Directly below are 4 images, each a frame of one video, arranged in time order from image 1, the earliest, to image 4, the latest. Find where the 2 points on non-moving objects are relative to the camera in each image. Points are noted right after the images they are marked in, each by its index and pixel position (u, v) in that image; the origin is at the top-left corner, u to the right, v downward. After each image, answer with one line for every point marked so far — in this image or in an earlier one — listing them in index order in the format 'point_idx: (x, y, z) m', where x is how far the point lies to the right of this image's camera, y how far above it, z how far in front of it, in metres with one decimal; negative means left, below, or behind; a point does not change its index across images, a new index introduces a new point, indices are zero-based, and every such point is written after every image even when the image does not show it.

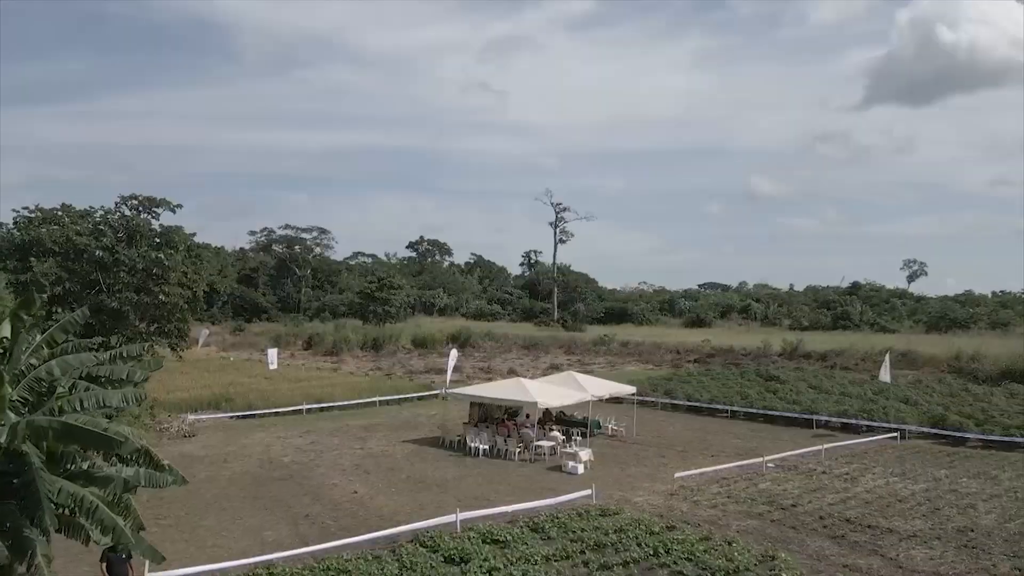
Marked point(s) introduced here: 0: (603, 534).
0: (+1.5, -4.1, +12.0) m
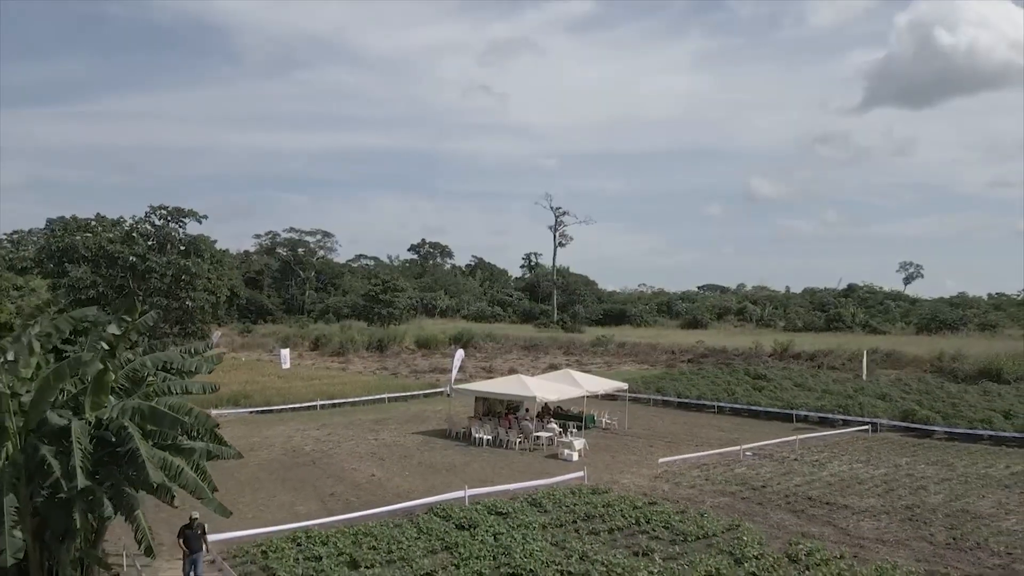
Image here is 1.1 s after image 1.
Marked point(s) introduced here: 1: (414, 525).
0: (+1.5, -4.2, +13.8) m
1: (-1.7, -4.2, +12.7) m
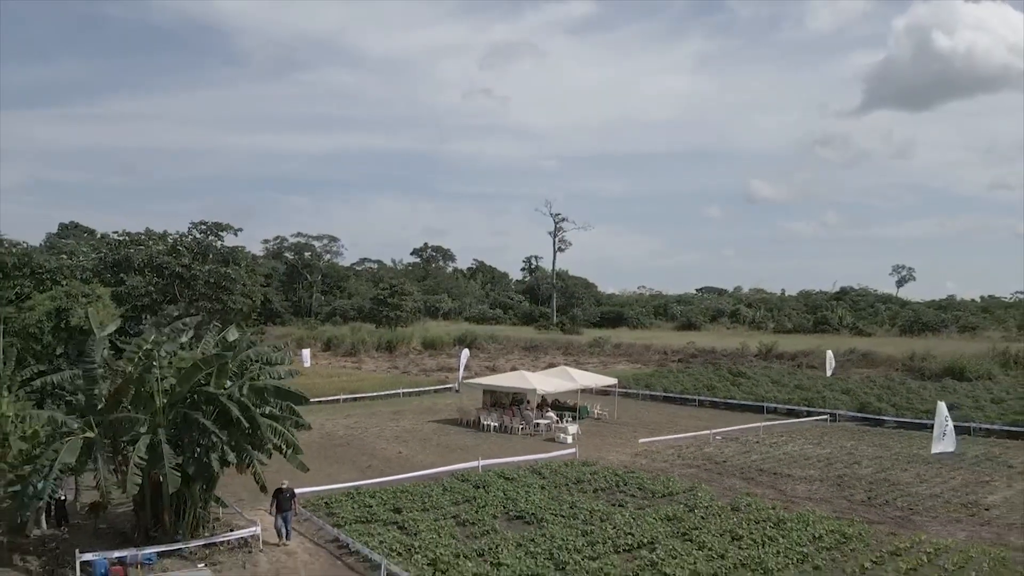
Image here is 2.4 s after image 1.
0: (+1.7, -4.4, +17.2) m
1: (-1.6, -4.4, +16.1) m
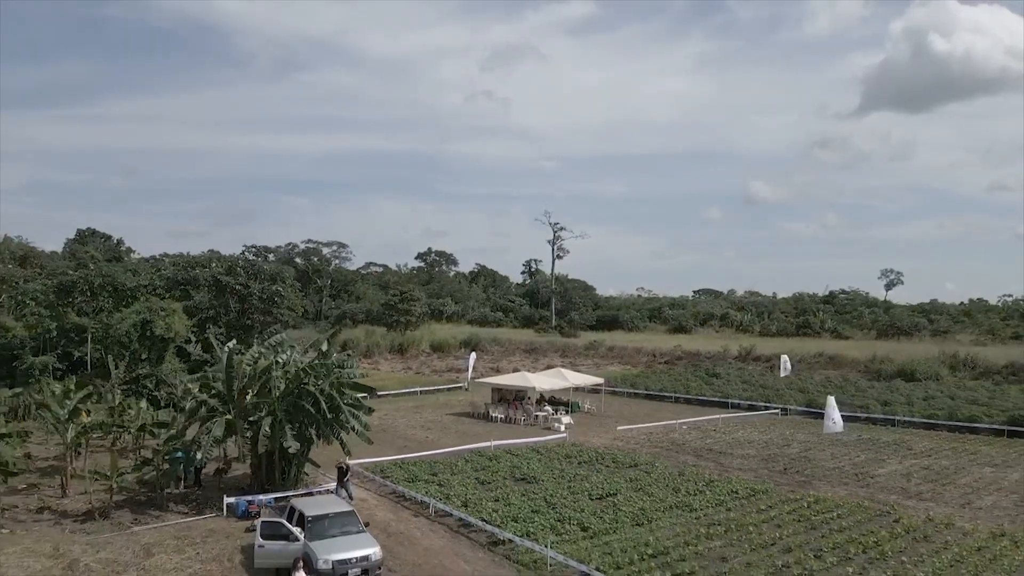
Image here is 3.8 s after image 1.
0: (+1.8, -5.1, +22.6) m
1: (-1.5, -5.1, +21.5) m
